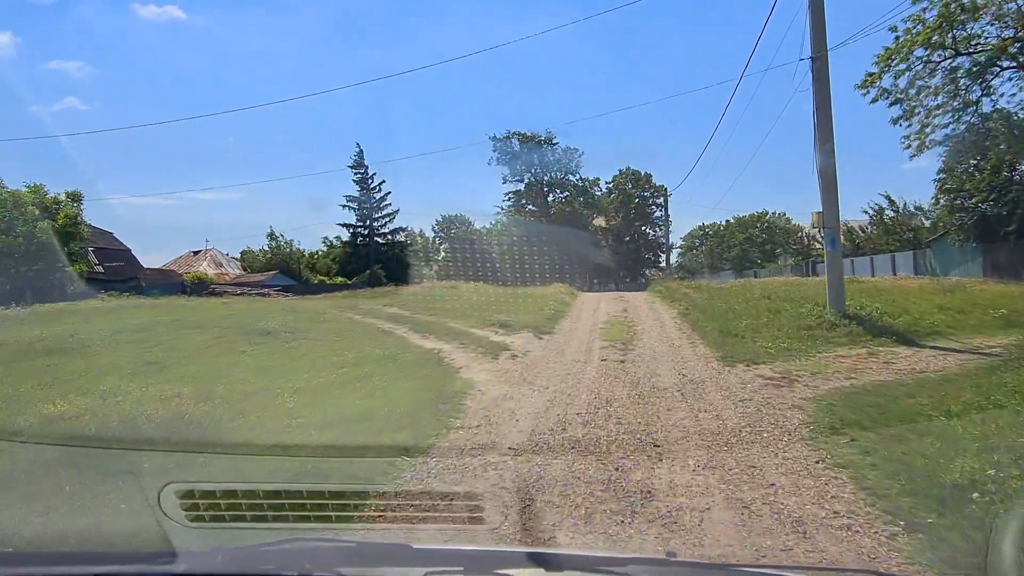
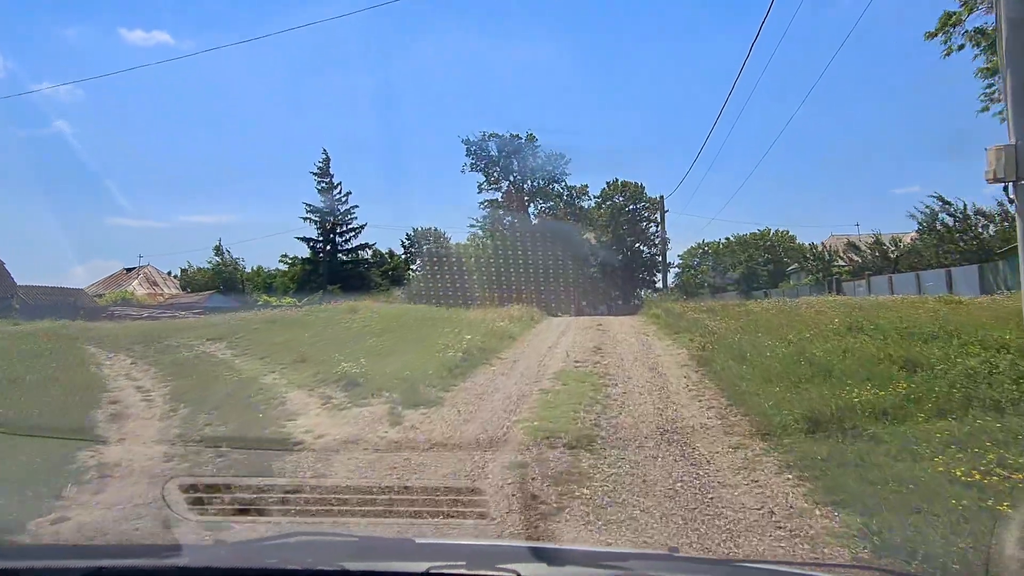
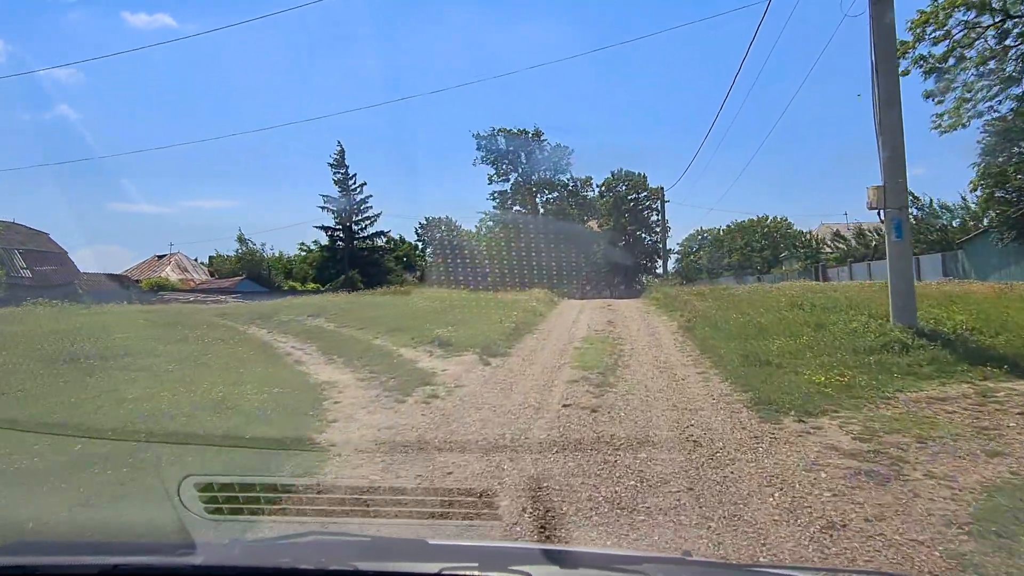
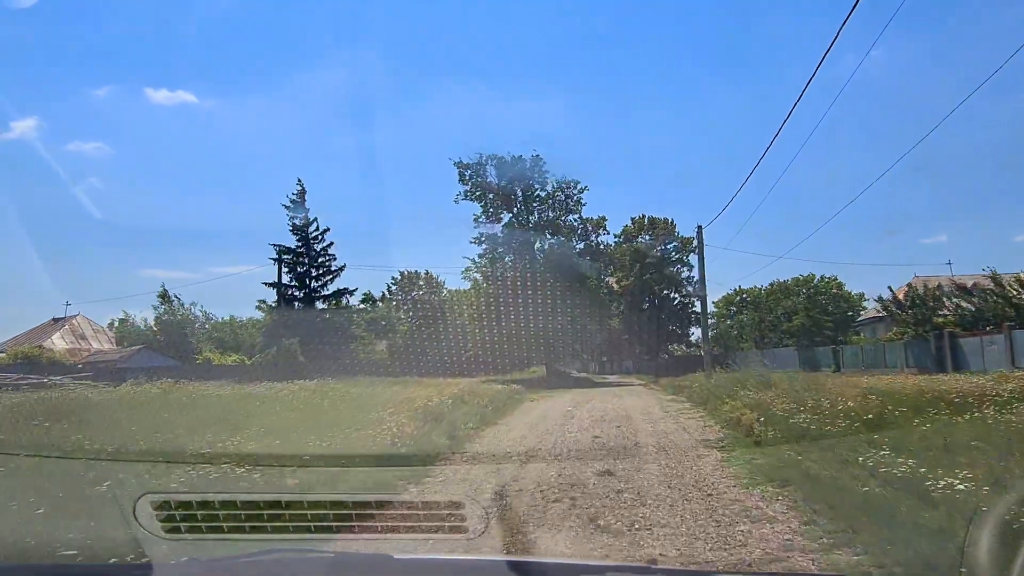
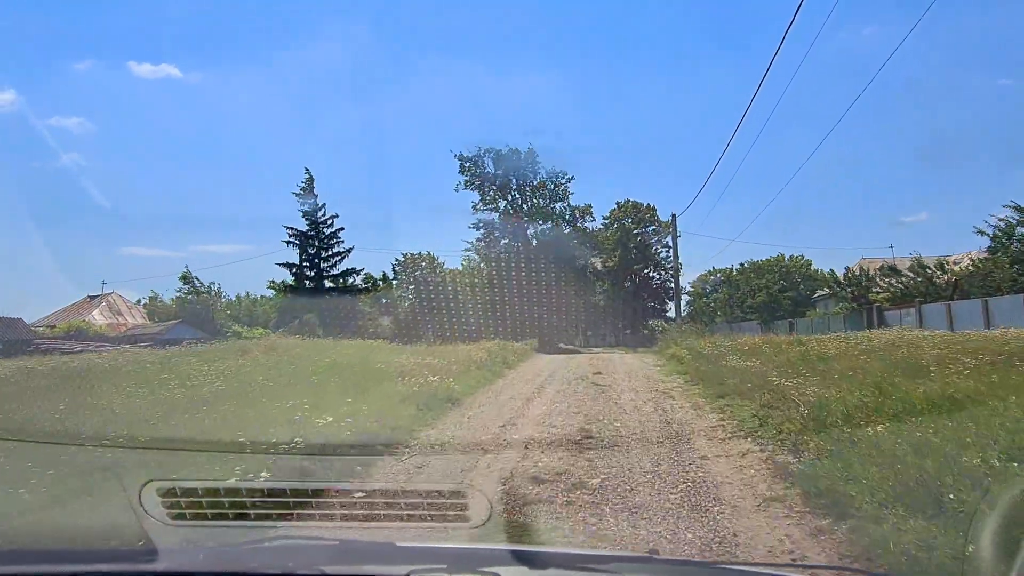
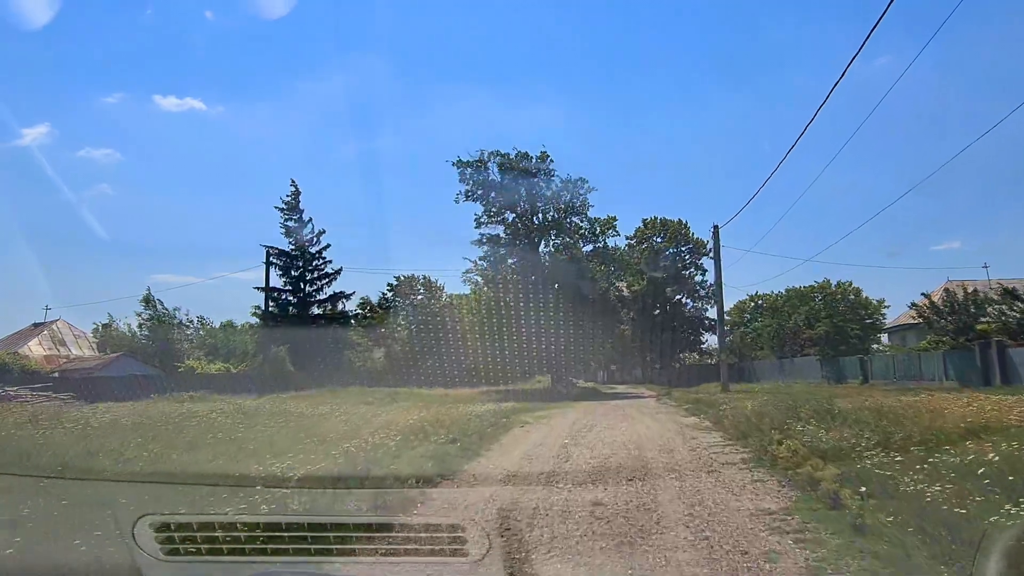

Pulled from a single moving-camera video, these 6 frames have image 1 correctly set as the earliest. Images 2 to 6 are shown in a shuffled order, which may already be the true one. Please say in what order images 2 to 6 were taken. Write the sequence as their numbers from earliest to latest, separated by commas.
3, 2, 5, 4, 6
